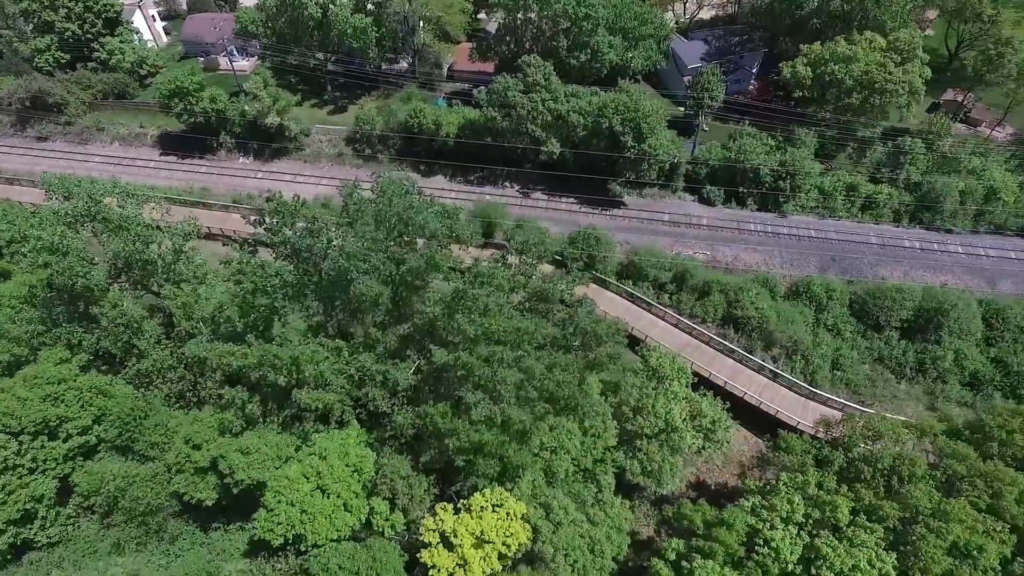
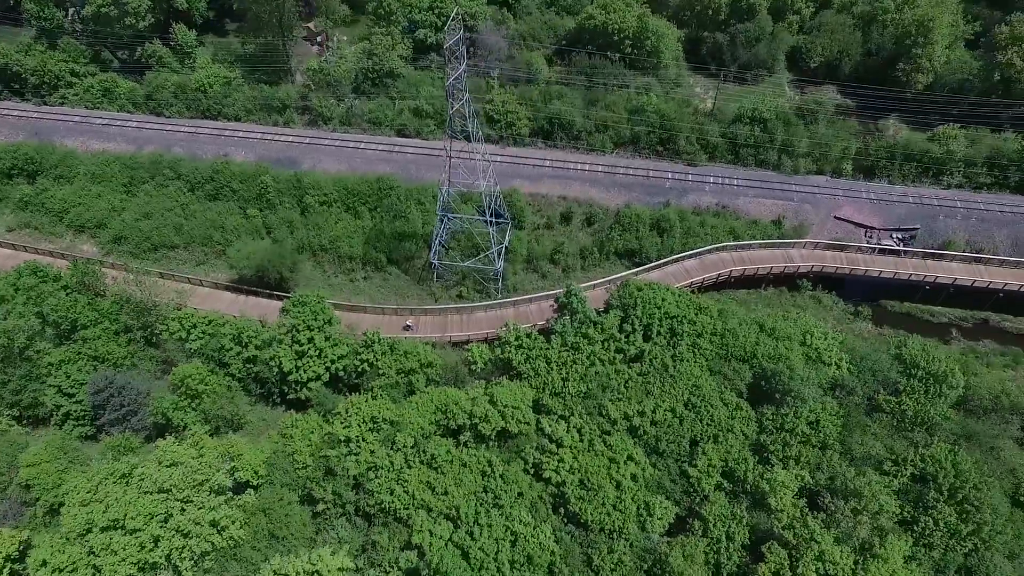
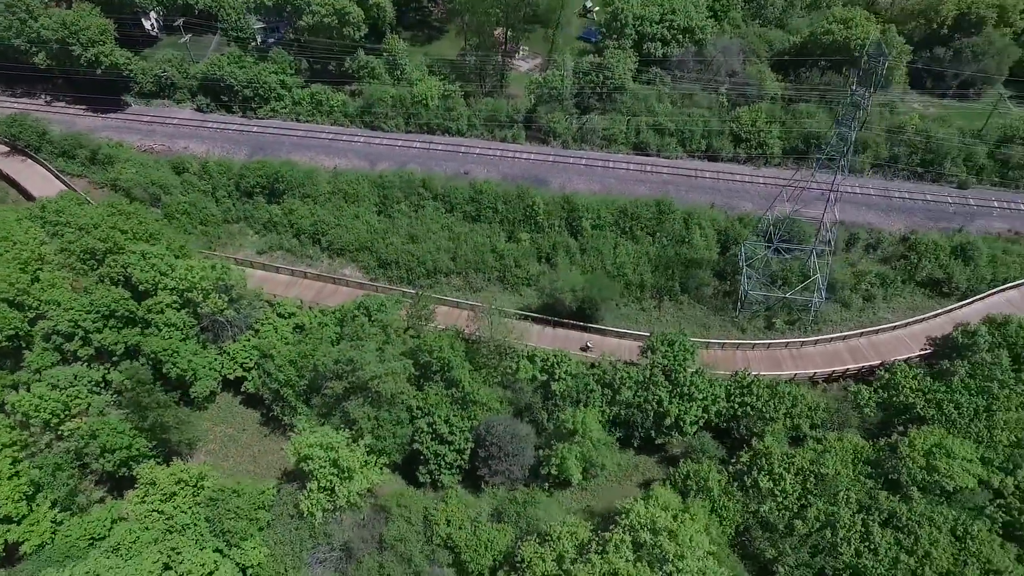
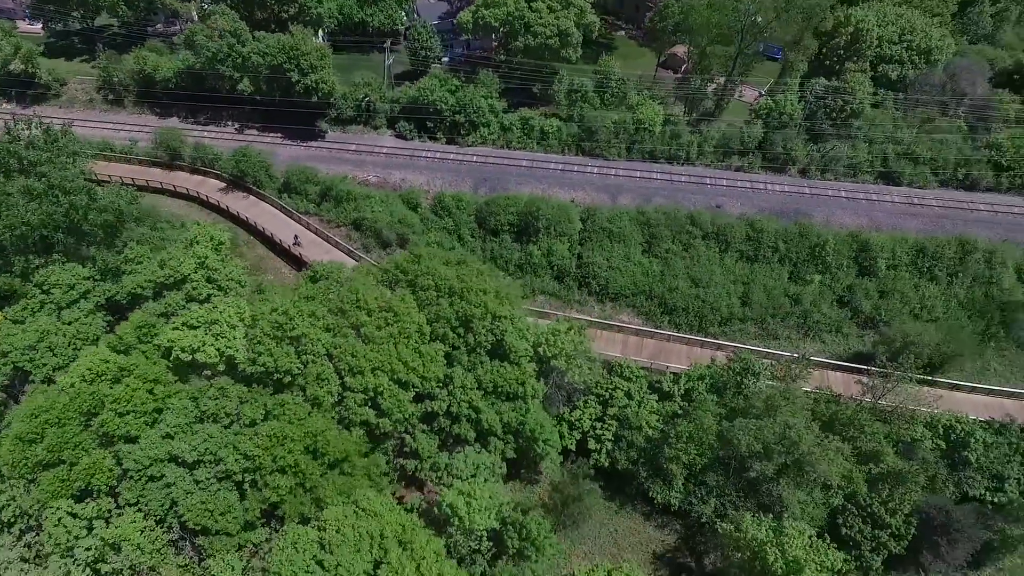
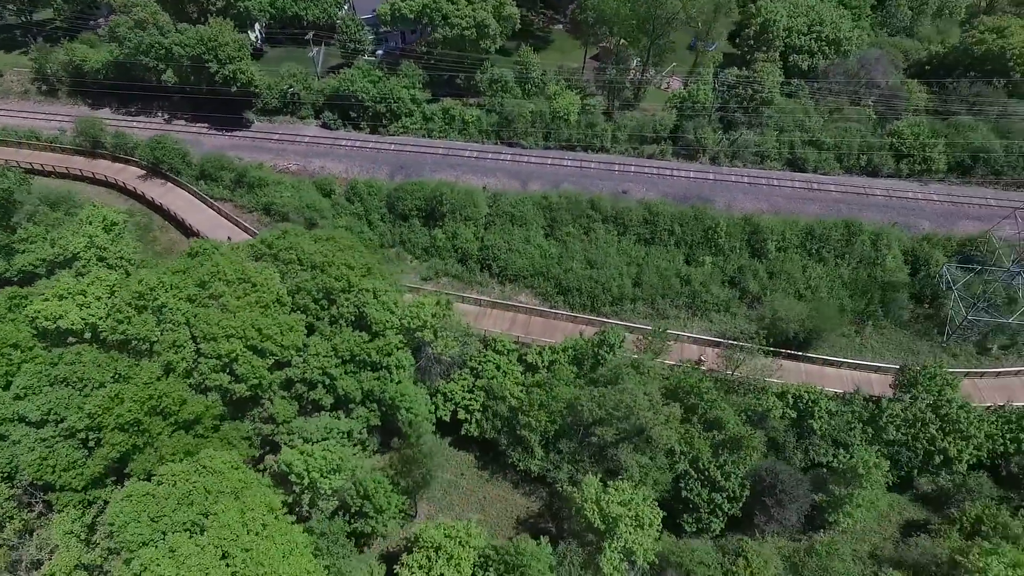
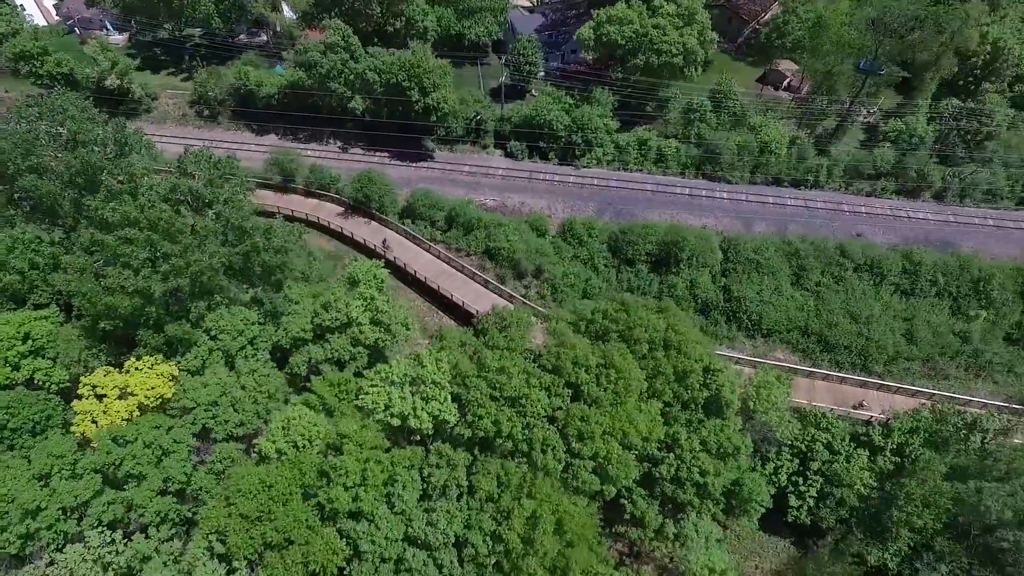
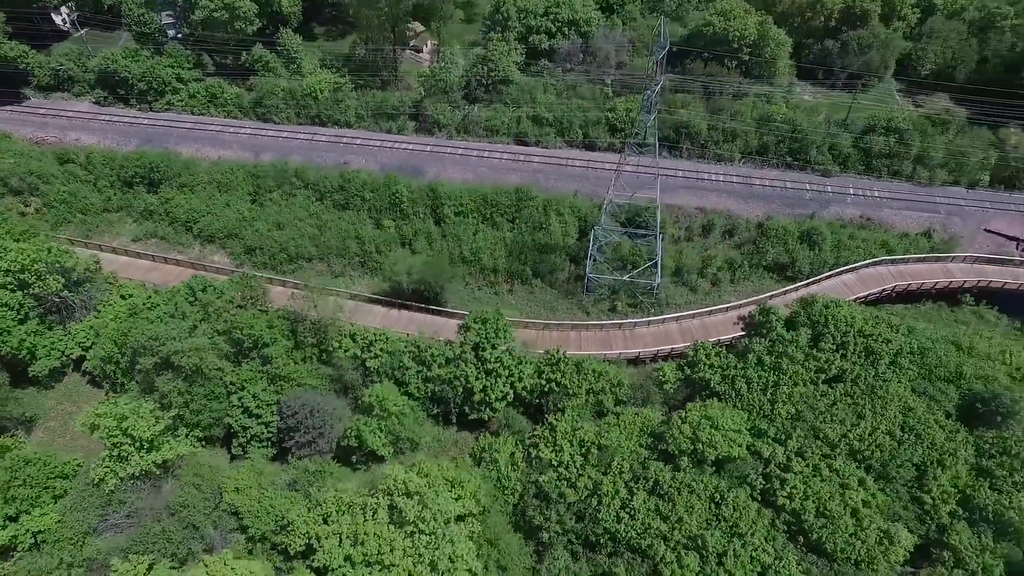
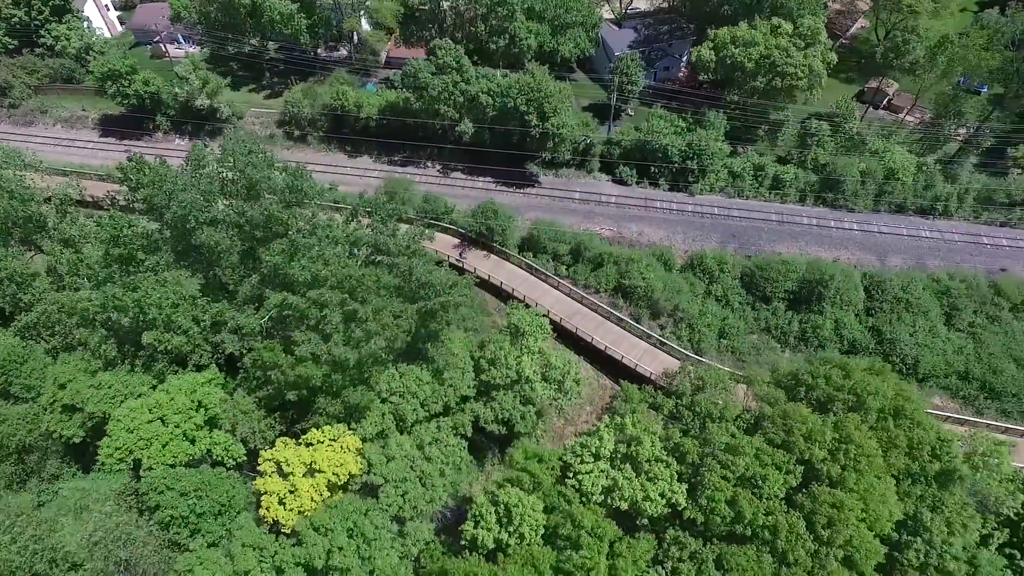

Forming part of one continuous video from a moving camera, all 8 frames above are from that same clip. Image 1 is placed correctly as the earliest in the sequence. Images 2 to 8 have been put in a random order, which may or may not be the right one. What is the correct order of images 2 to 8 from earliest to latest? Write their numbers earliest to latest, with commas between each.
8, 6, 4, 5, 3, 7, 2
